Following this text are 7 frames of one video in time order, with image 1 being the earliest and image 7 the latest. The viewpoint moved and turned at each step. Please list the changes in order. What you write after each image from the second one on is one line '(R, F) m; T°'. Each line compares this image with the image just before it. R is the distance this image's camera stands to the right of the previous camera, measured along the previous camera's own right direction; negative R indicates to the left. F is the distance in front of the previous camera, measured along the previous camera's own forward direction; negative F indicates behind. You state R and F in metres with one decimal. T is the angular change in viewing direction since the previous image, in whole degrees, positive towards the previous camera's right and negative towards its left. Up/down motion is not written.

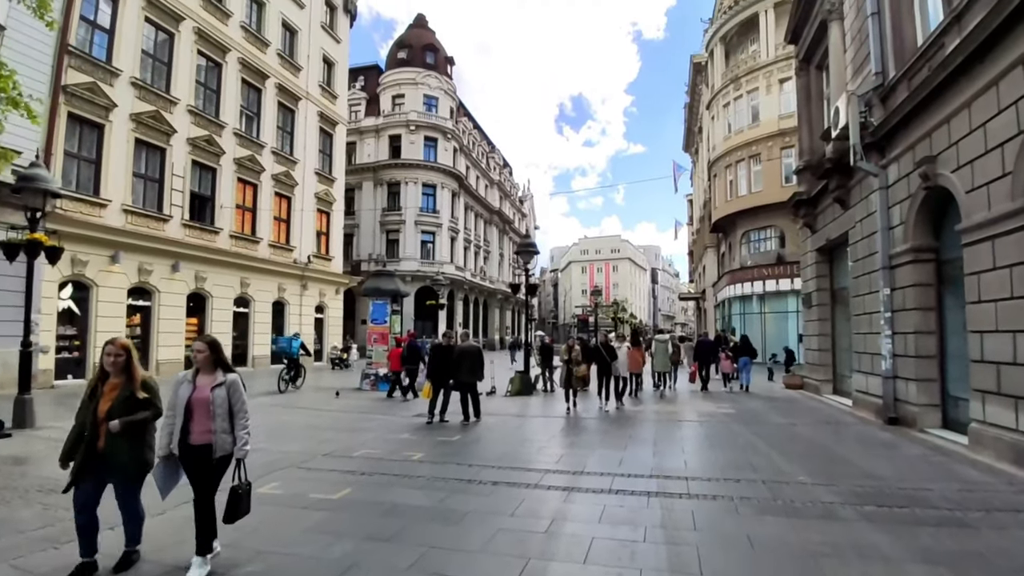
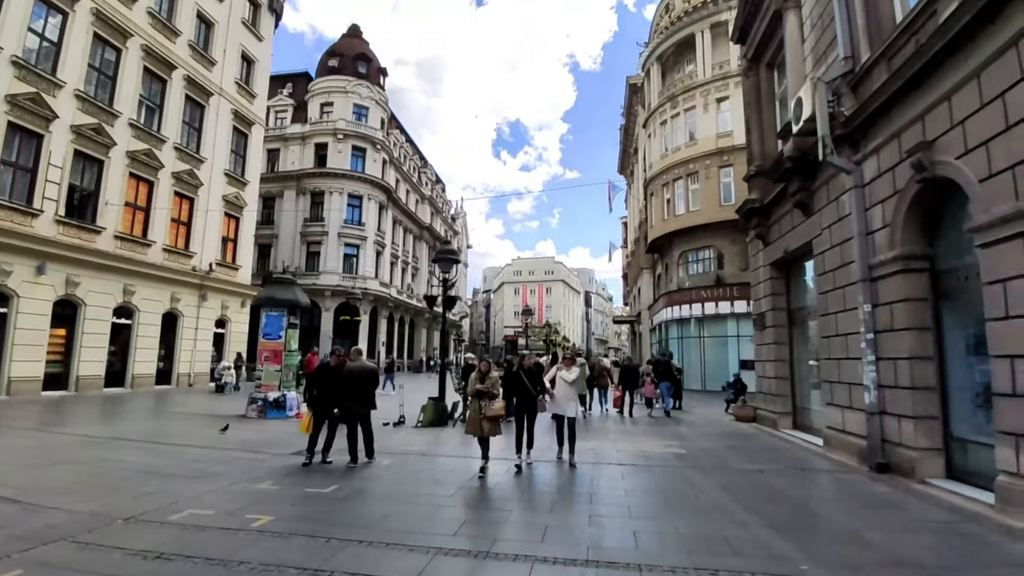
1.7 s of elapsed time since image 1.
(+0.5, +2.3) m; +7°
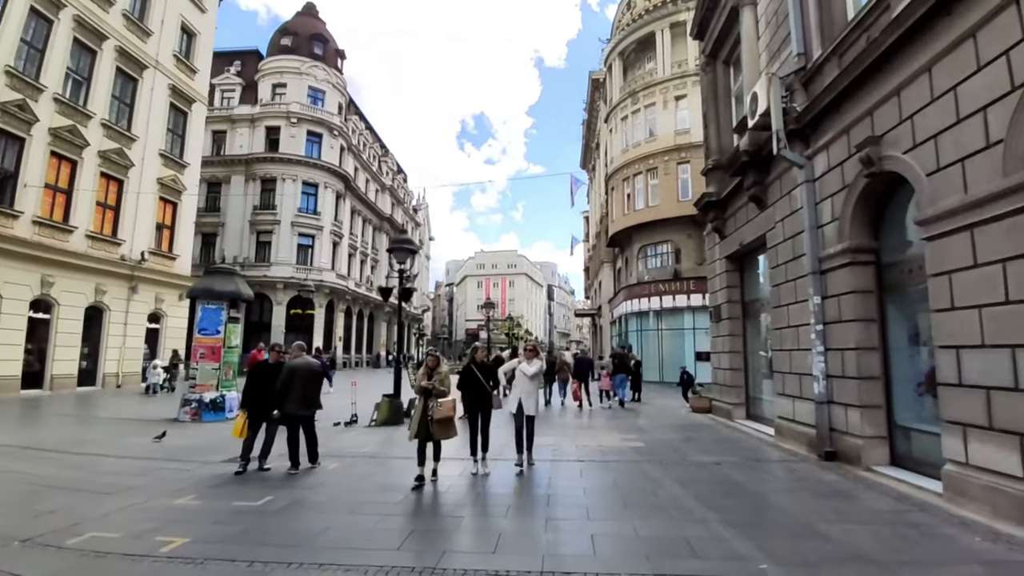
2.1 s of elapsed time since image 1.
(+0.1, +0.2) m; +4°
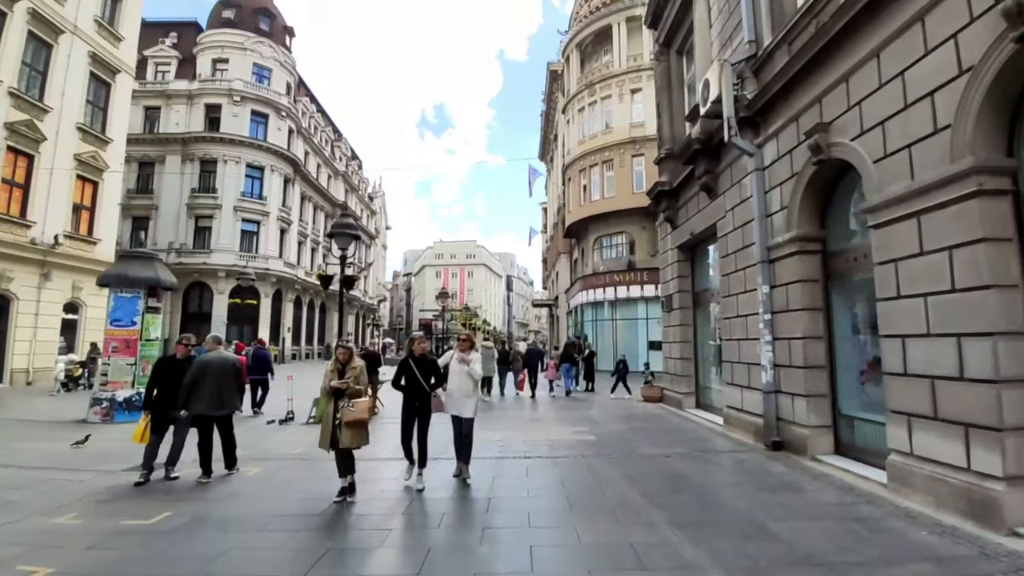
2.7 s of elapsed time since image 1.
(+0.2, +0.4) m; +5°
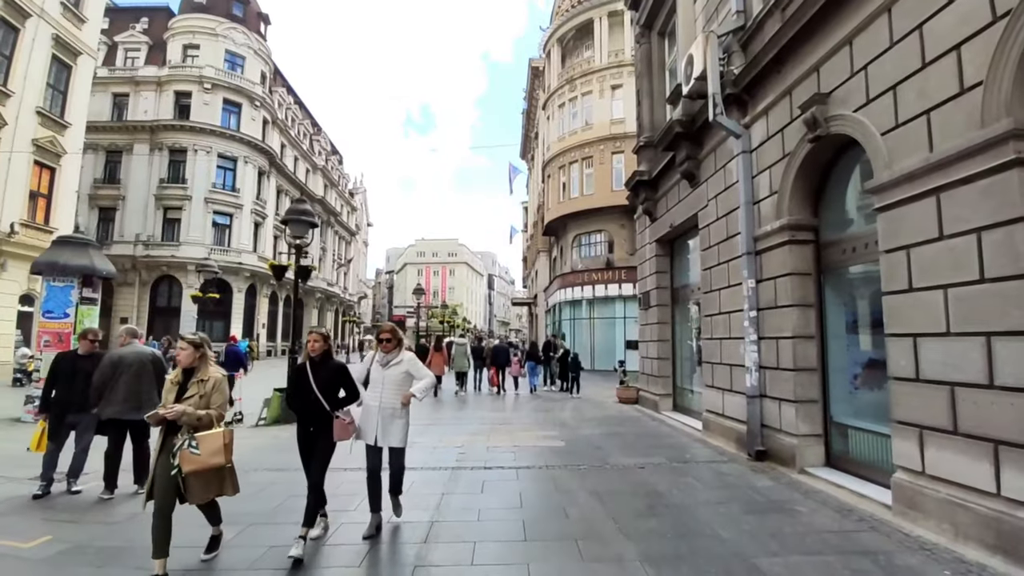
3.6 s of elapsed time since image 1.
(+0.3, +0.8) m; +2°
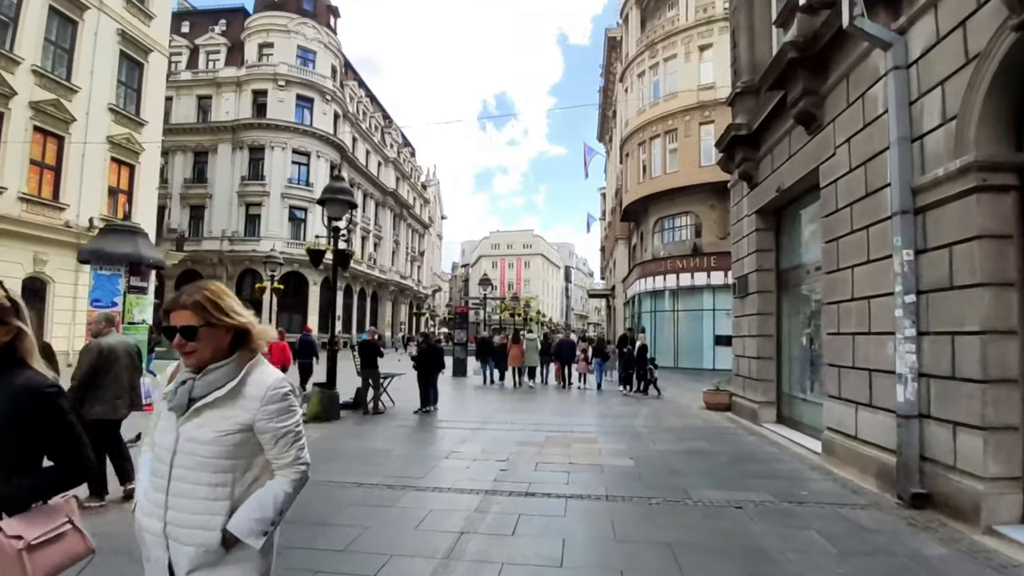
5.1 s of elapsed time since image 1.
(+0.3, +1.6) m; -9°
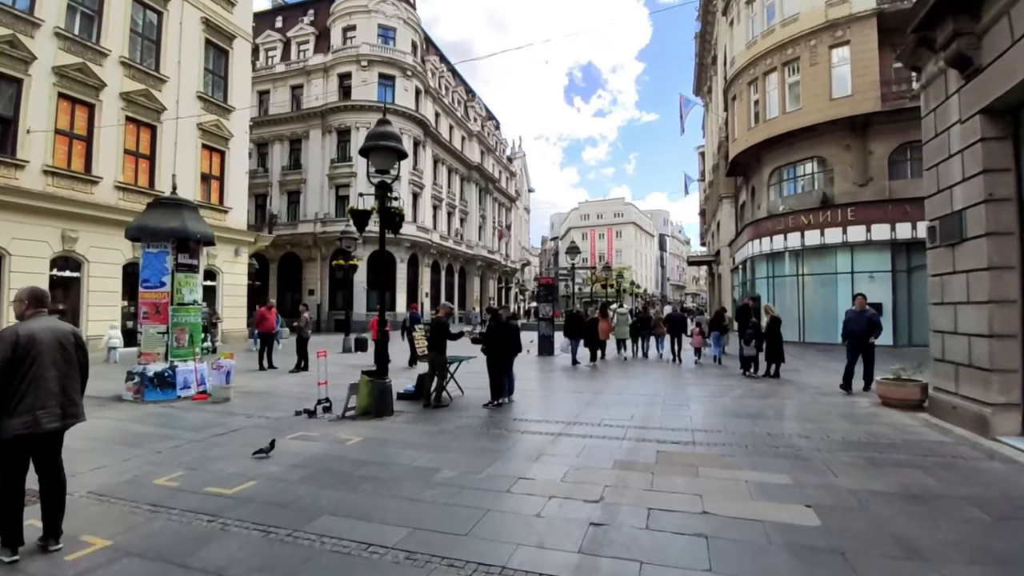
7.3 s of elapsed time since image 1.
(0.0, +2.4) m; -10°
